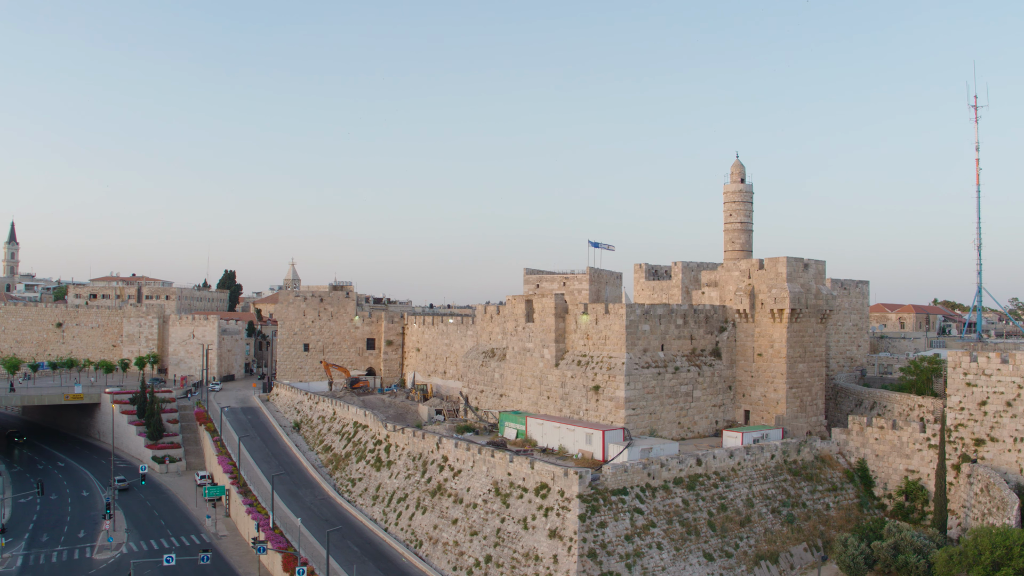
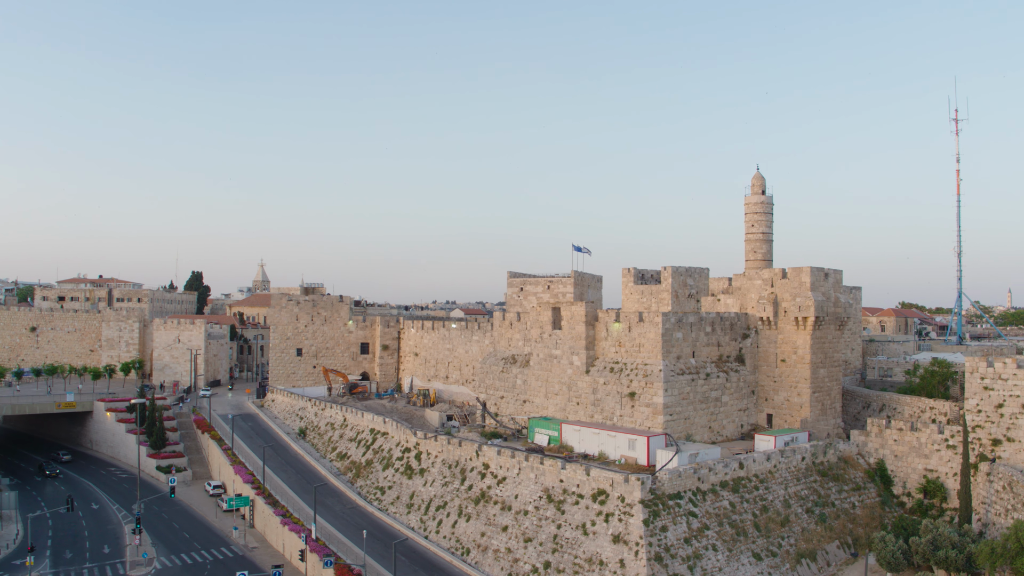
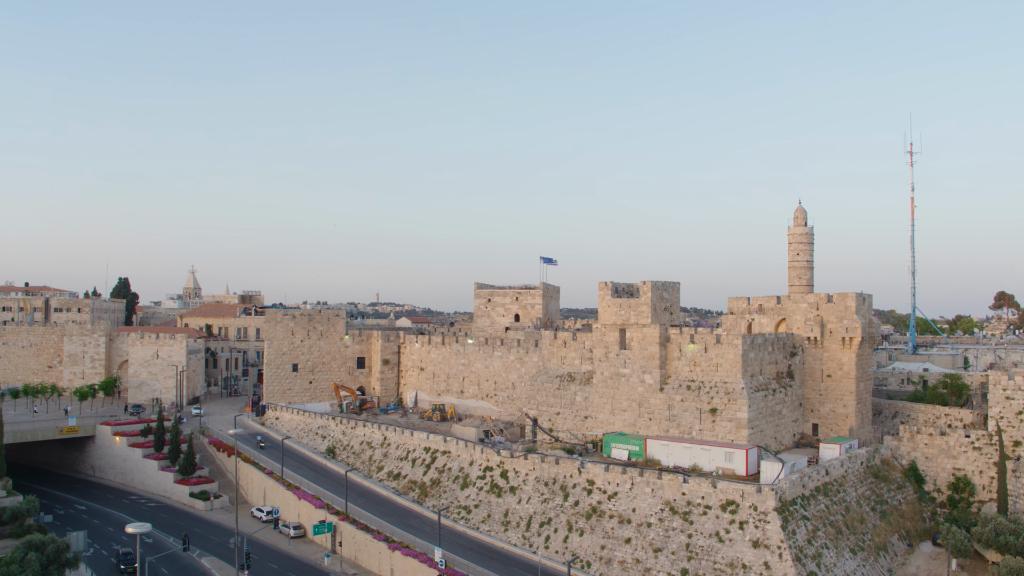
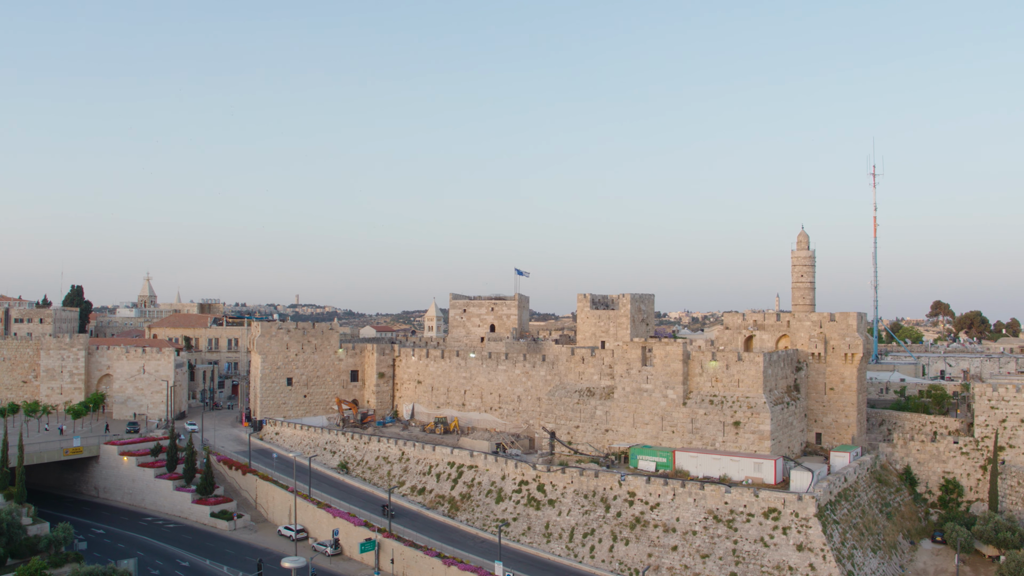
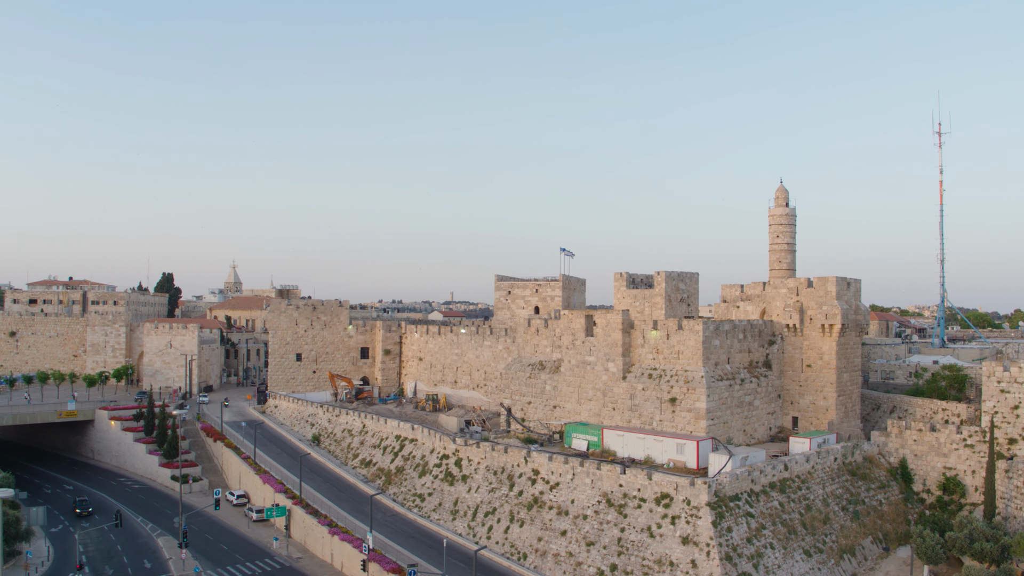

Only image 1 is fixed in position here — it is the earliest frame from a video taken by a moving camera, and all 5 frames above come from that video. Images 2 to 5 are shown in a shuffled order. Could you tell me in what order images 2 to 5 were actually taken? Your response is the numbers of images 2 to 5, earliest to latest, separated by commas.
2, 5, 3, 4
